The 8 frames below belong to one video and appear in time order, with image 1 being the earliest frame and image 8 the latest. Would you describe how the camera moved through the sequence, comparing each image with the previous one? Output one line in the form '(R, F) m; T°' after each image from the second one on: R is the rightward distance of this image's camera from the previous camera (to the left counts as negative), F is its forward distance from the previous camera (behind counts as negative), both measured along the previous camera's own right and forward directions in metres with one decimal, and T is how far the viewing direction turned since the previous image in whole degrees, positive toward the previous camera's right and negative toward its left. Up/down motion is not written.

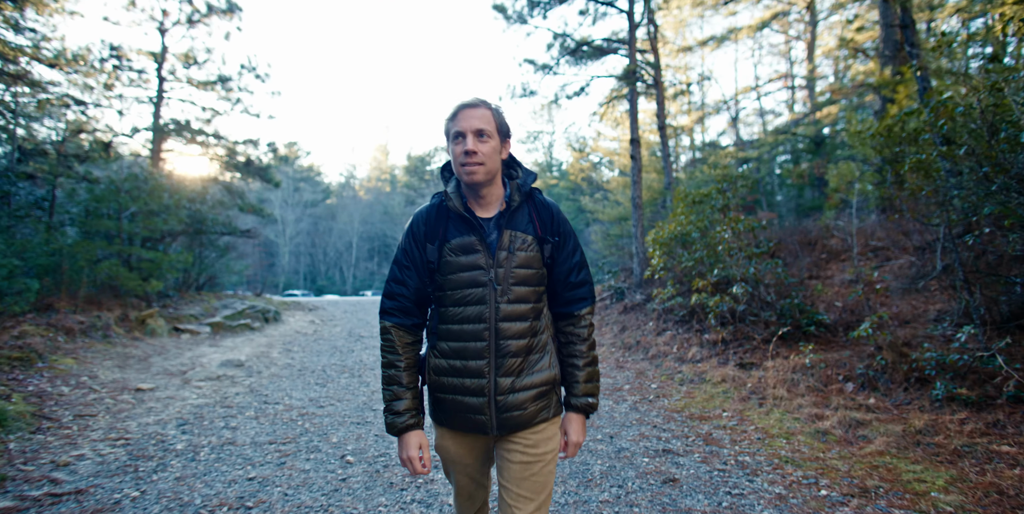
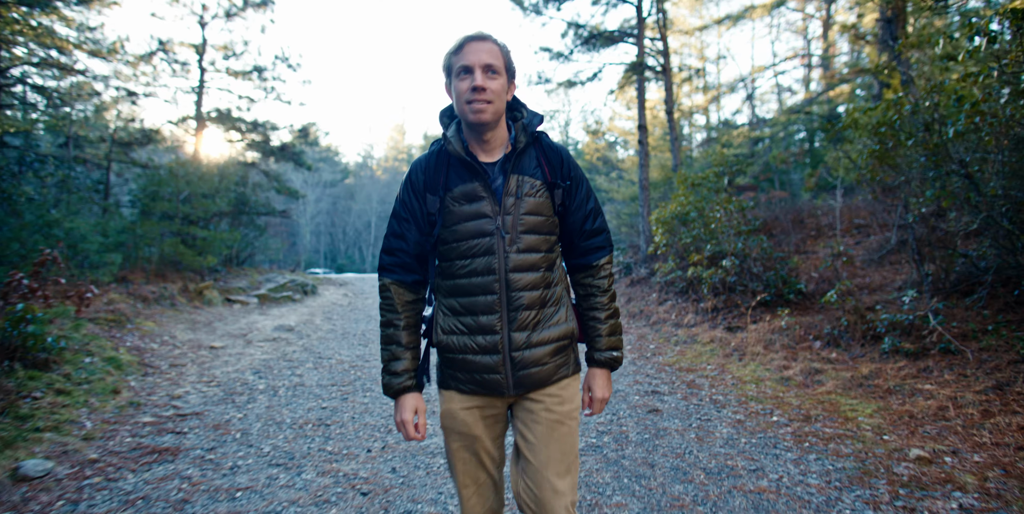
(0.0, -0.9) m; -2°
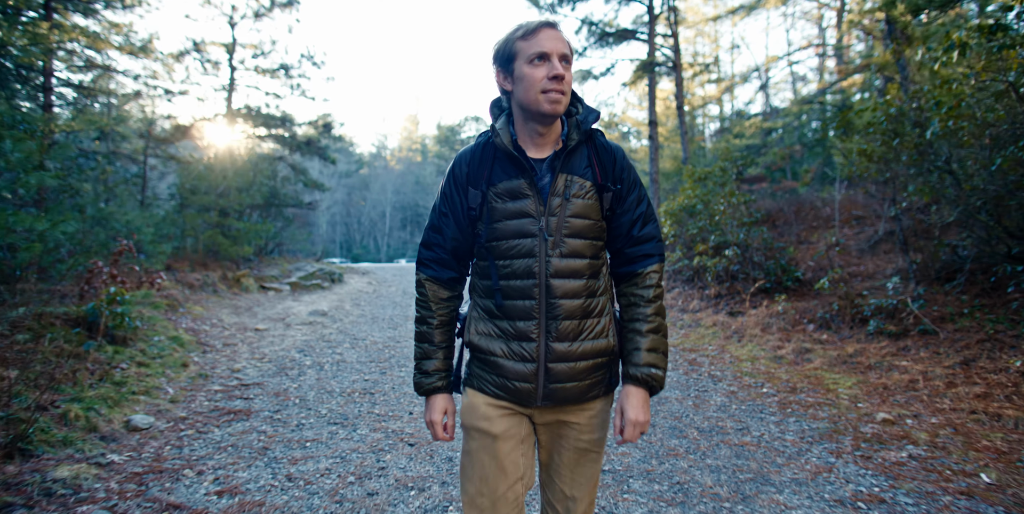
(-0.1, -0.6) m; -1°
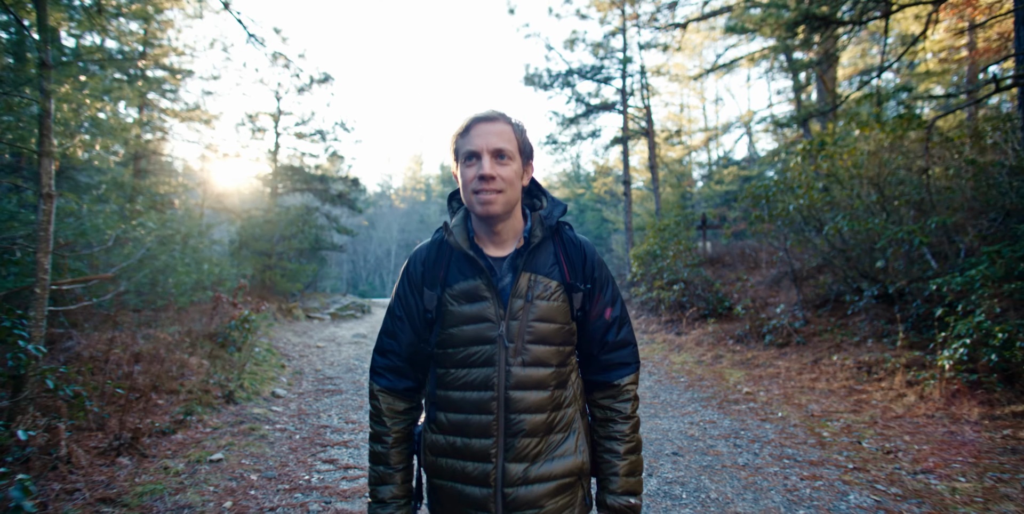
(0.0, -2.5) m; 0°
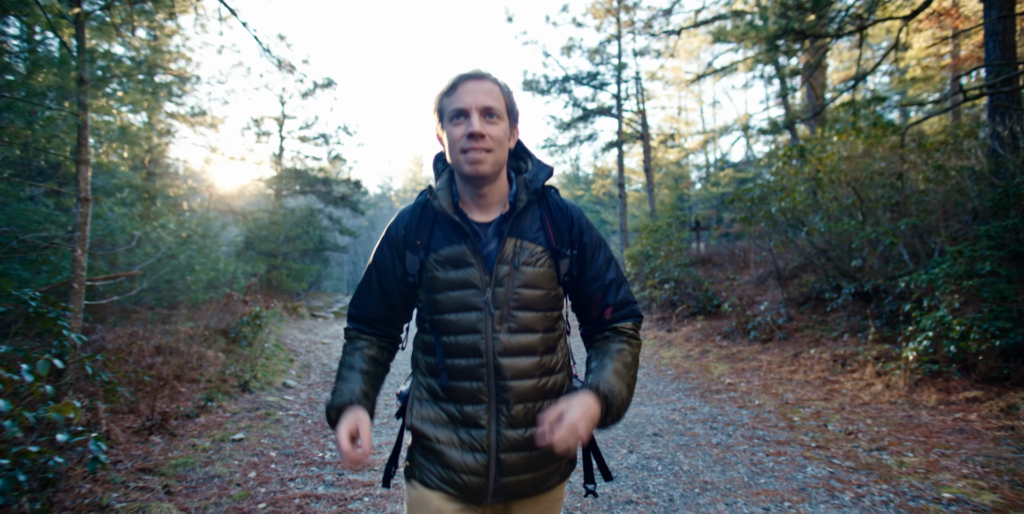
(0.0, -0.4) m; 0°
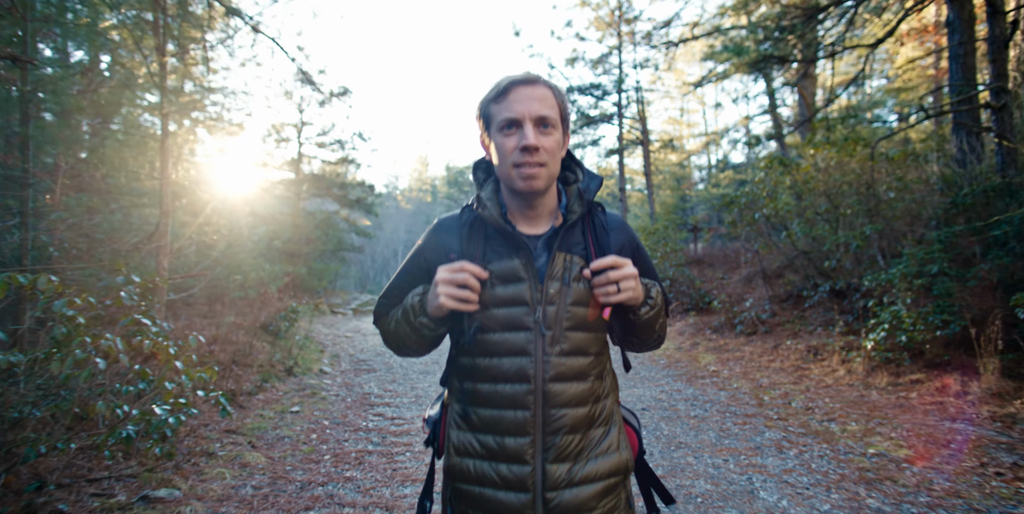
(-0.1, -0.9) m; -1°
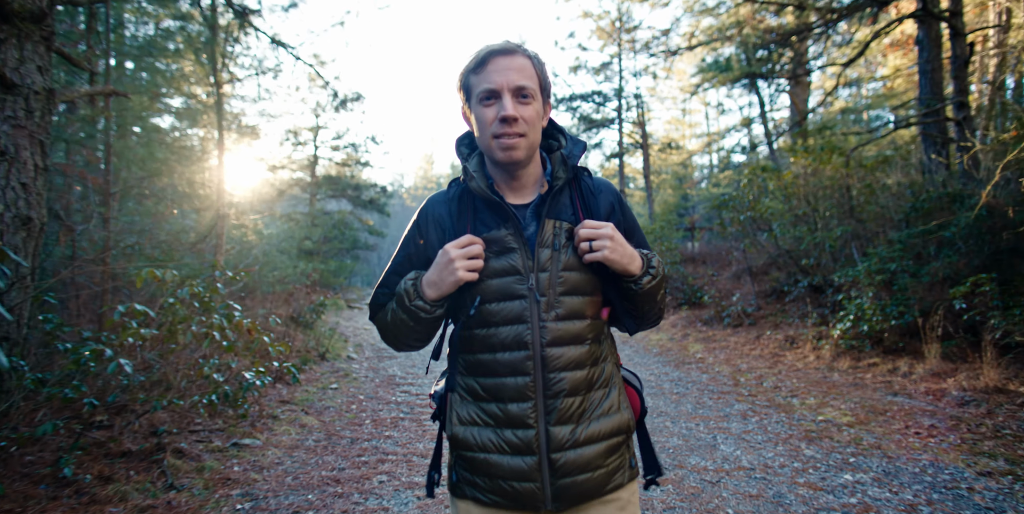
(0.0, -0.9) m; 0°
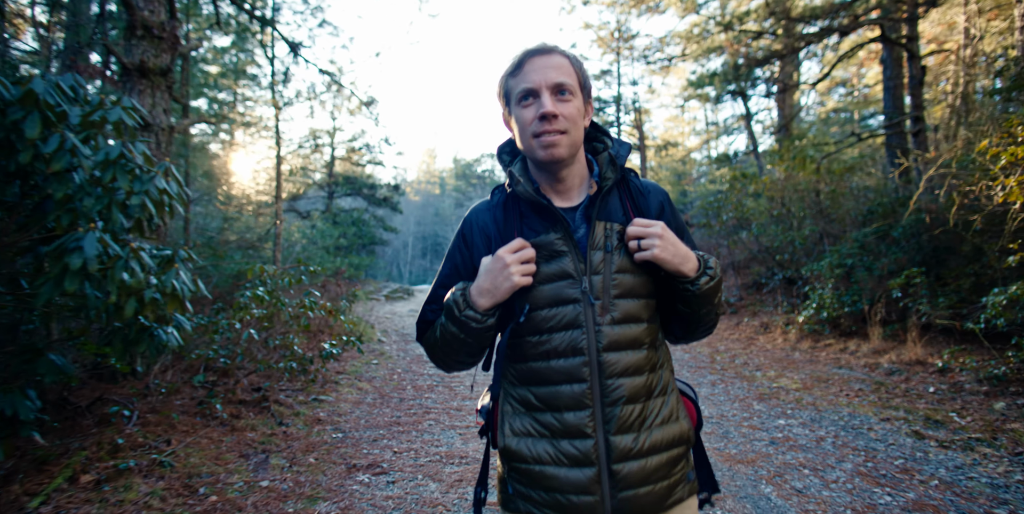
(-0.1, -1.2) m; 0°
